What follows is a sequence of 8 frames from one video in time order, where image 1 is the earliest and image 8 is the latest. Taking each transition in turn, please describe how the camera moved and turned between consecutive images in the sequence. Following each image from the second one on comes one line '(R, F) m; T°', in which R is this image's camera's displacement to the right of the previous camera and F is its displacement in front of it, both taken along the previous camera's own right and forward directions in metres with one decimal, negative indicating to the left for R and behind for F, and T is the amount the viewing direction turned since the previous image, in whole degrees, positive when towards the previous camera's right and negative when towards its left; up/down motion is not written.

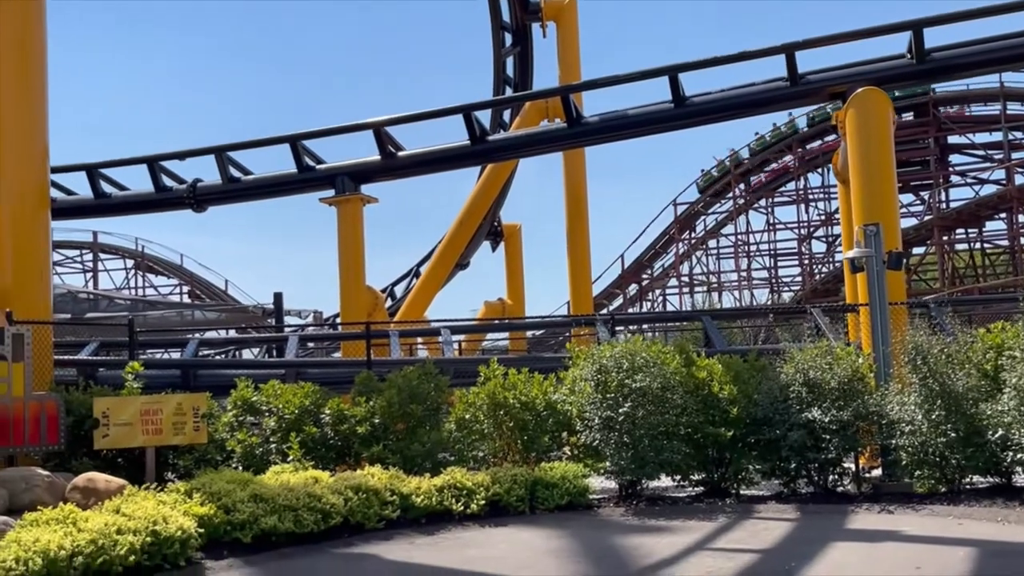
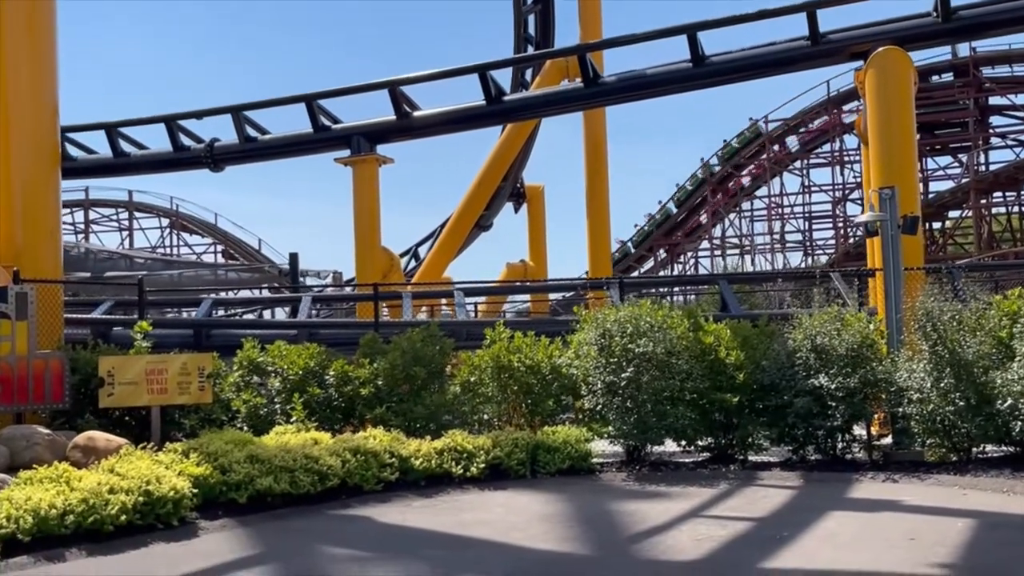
(+0.3, +0.1) m; -2°
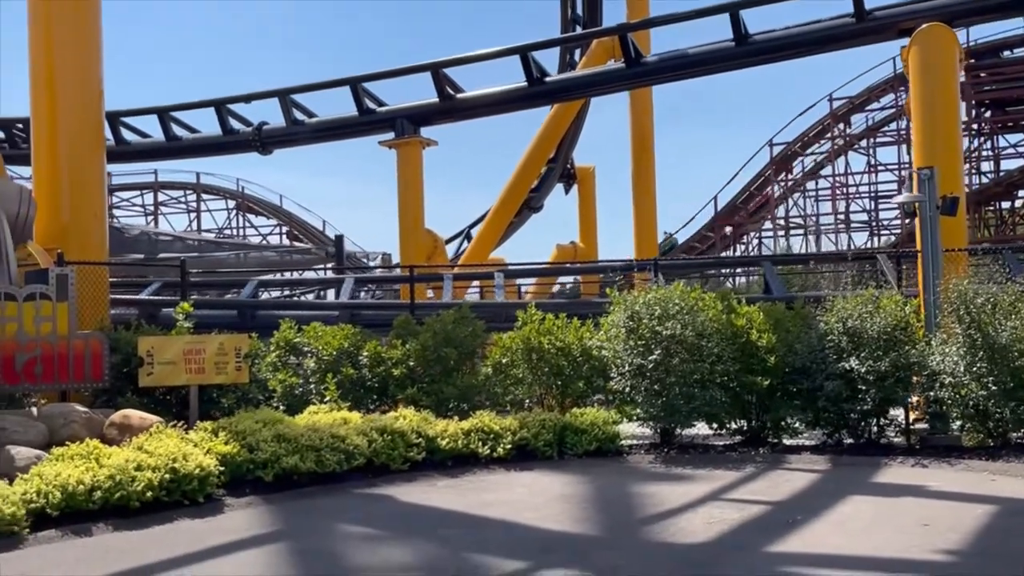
(+0.3, 0.0) m; -3°
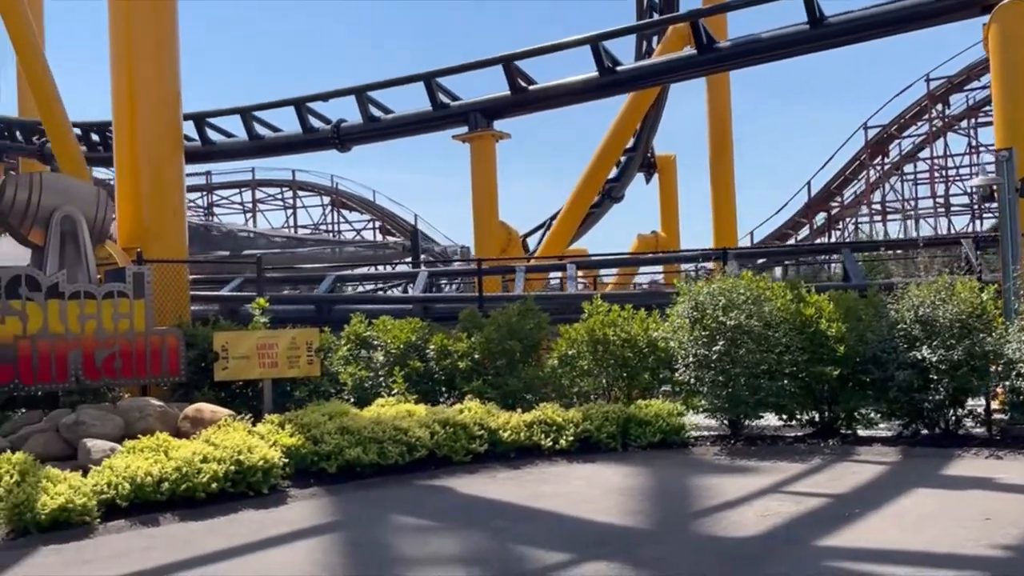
(+0.3, 0.0) m; -5°
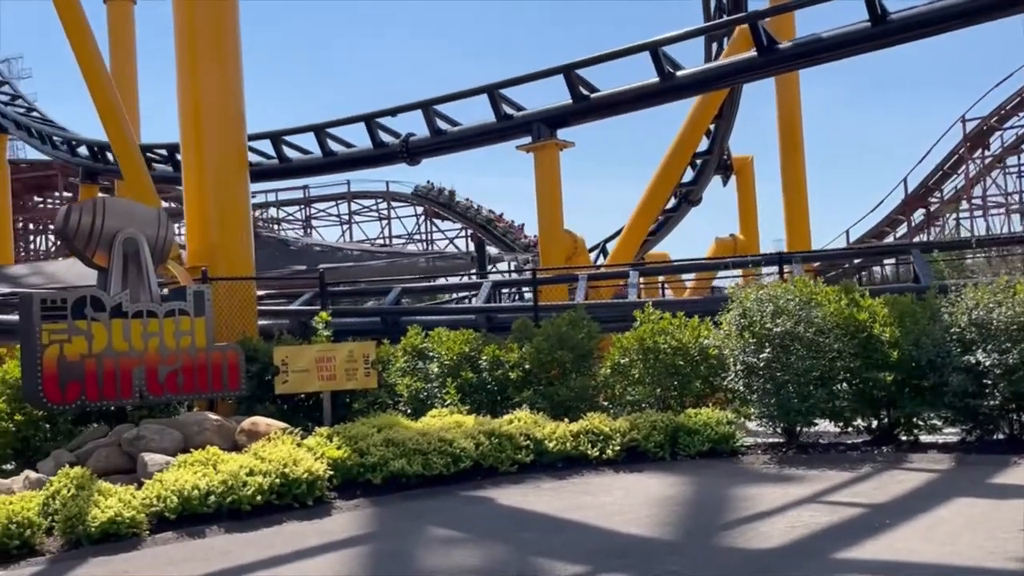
(+0.4, 0.0) m; -5°
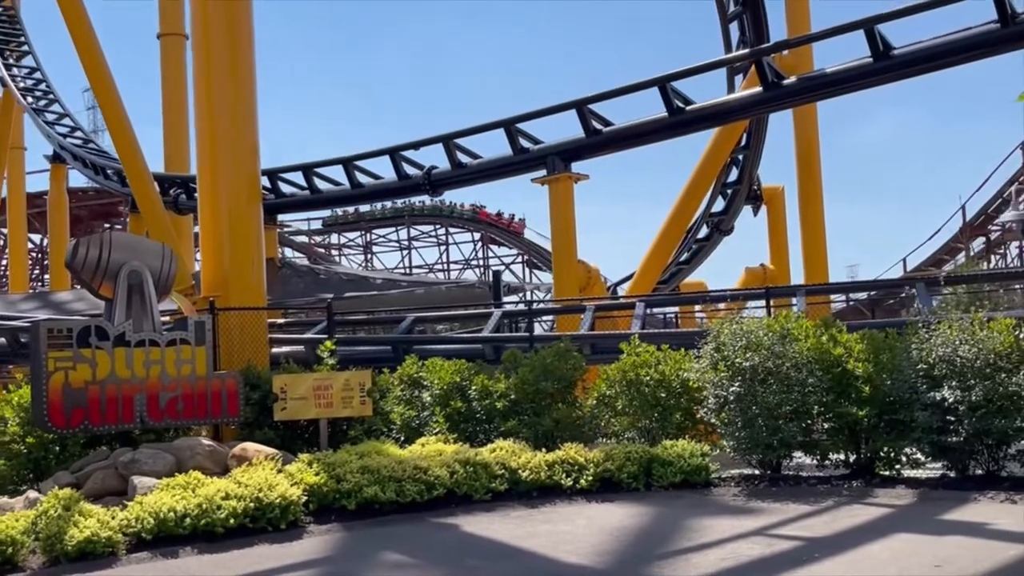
(+0.7, -0.3) m; -4°
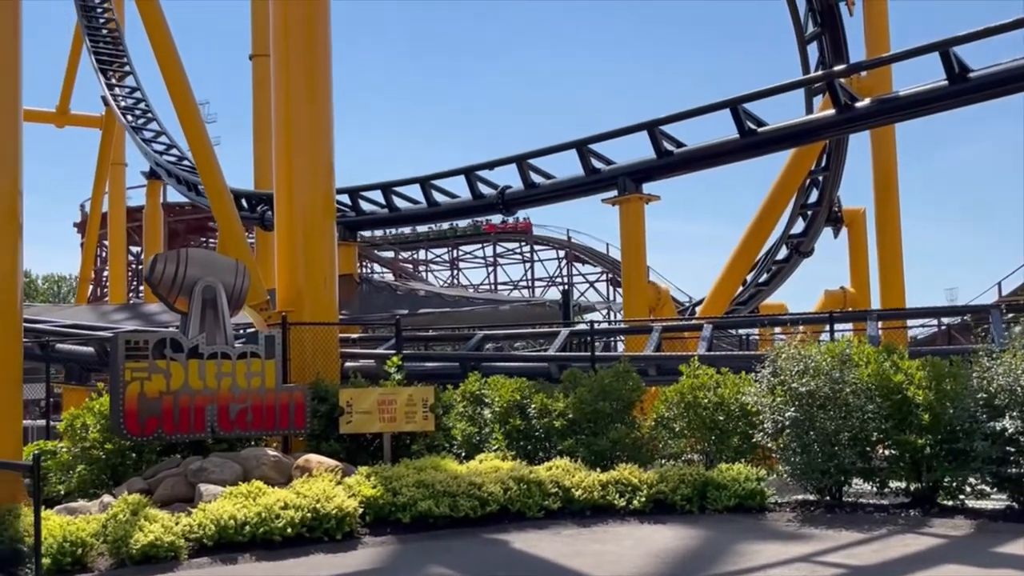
(+0.2, -0.1) m; -5°
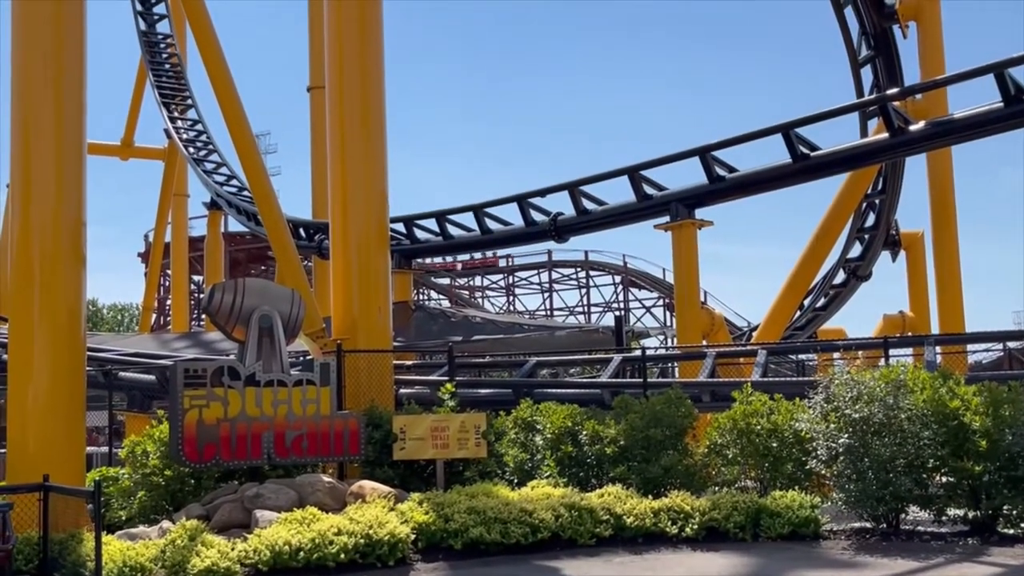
(+0.1, -0.1) m; -3°
